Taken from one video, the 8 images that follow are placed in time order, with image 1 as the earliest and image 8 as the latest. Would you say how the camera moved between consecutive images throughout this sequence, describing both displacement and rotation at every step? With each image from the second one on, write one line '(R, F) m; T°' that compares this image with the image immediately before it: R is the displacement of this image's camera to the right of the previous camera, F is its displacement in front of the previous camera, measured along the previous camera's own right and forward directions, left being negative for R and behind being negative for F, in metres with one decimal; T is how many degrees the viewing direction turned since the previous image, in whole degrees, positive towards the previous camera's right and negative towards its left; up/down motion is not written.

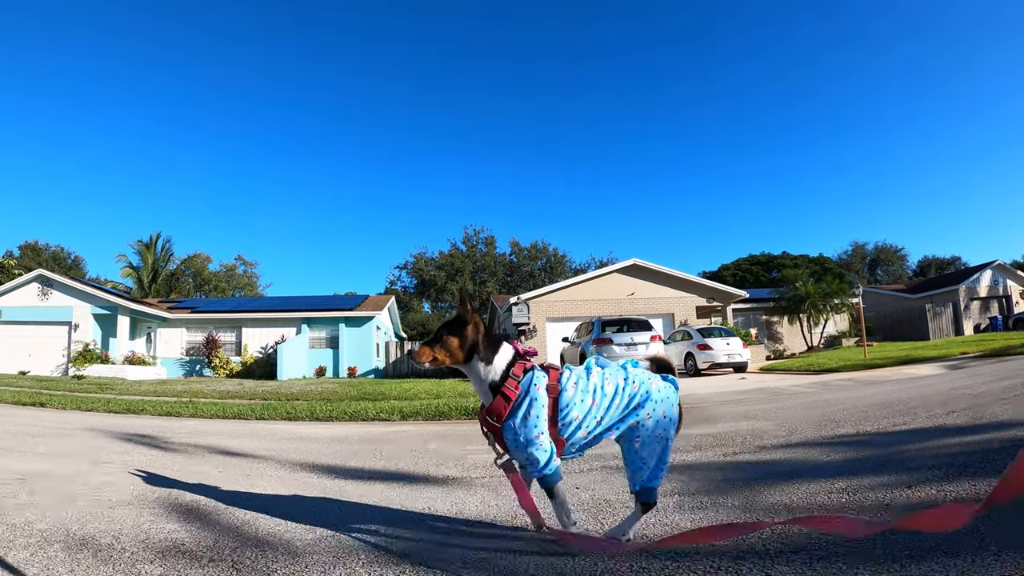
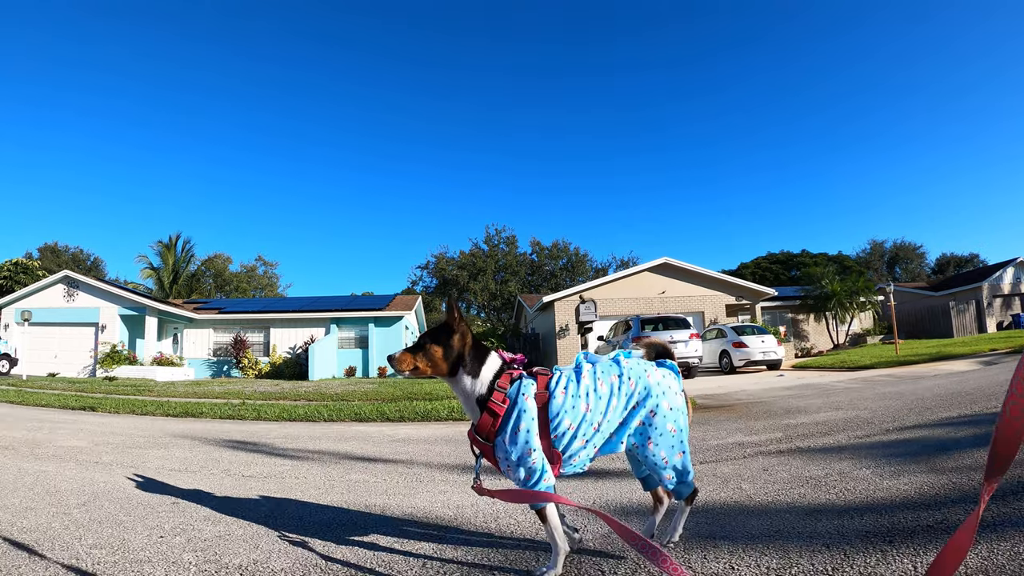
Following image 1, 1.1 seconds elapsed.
(-1.3, 0.0) m; 0°
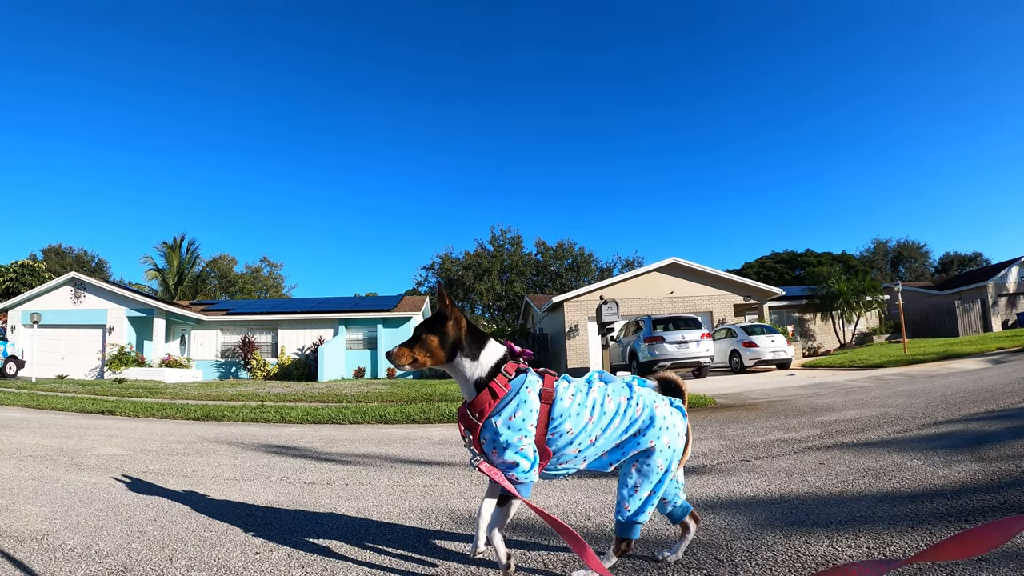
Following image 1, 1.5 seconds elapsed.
(-0.5, 0.0) m; 0°
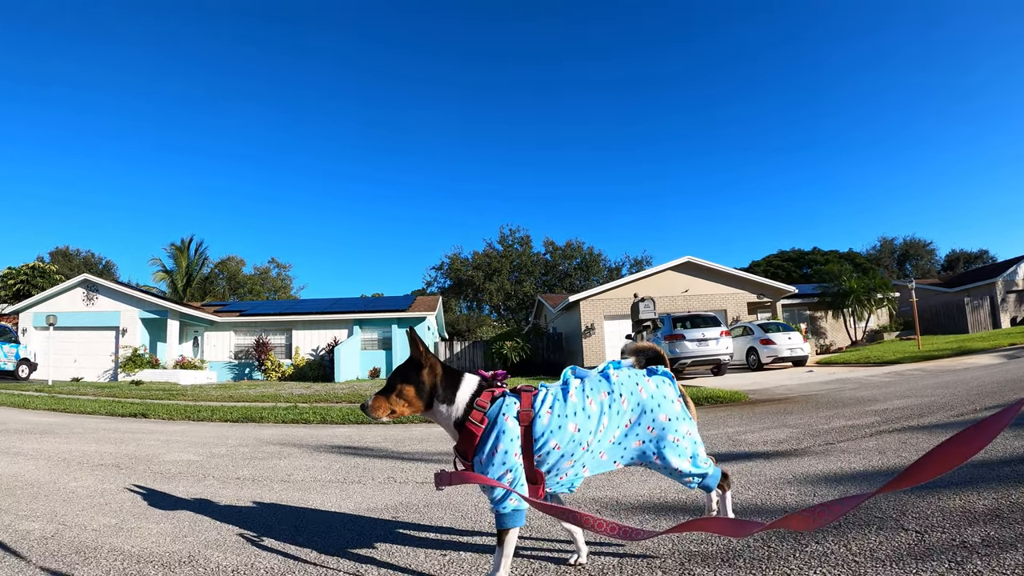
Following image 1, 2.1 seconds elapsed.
(-0.8, 0.0) m; +1°
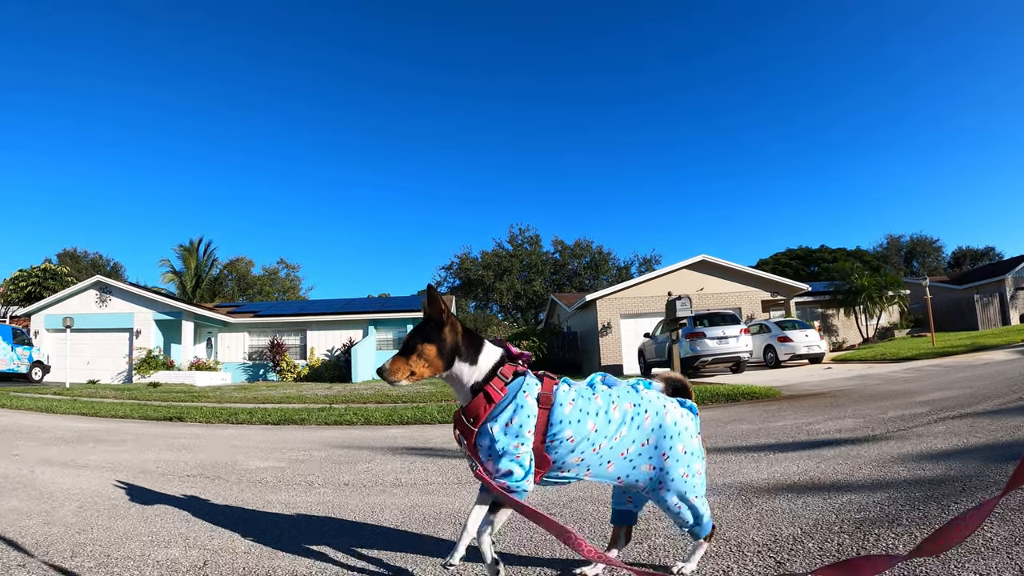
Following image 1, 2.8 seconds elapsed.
(-0.8, 0.0) m; 0°
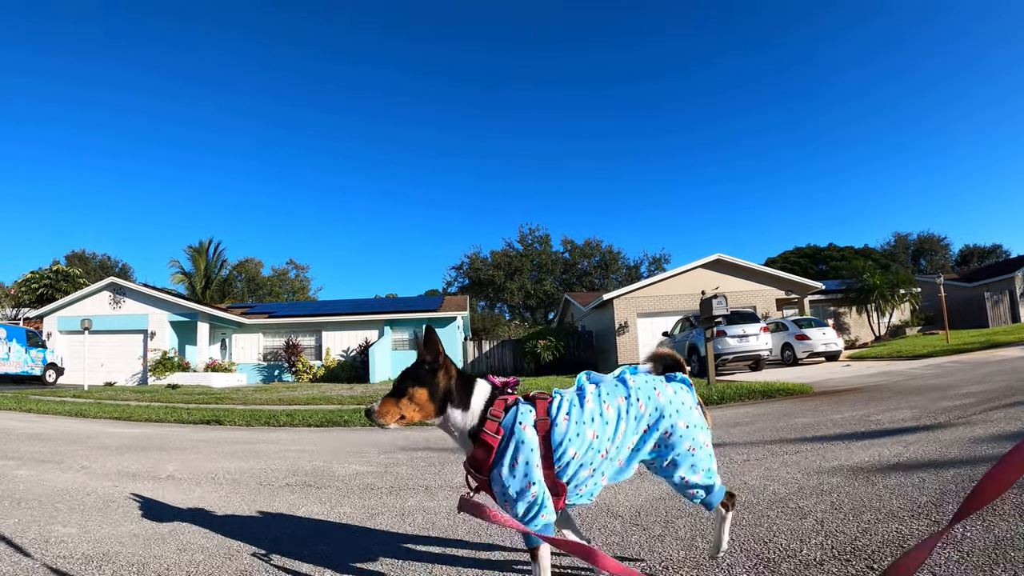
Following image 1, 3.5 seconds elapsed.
(-0.8, 0.0) m; 0°
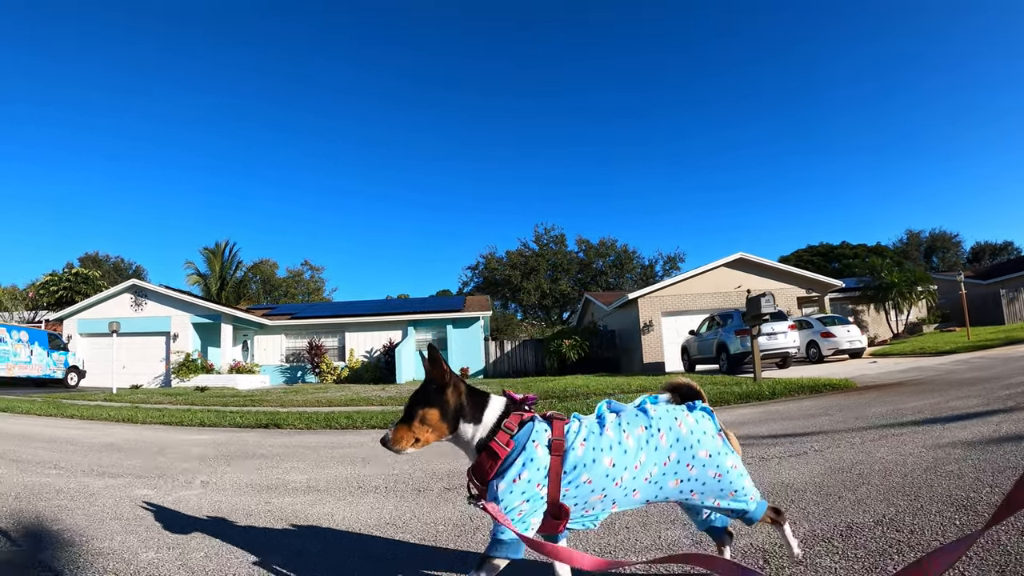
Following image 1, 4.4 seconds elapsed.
(-1.1, 0.0) m; +1°
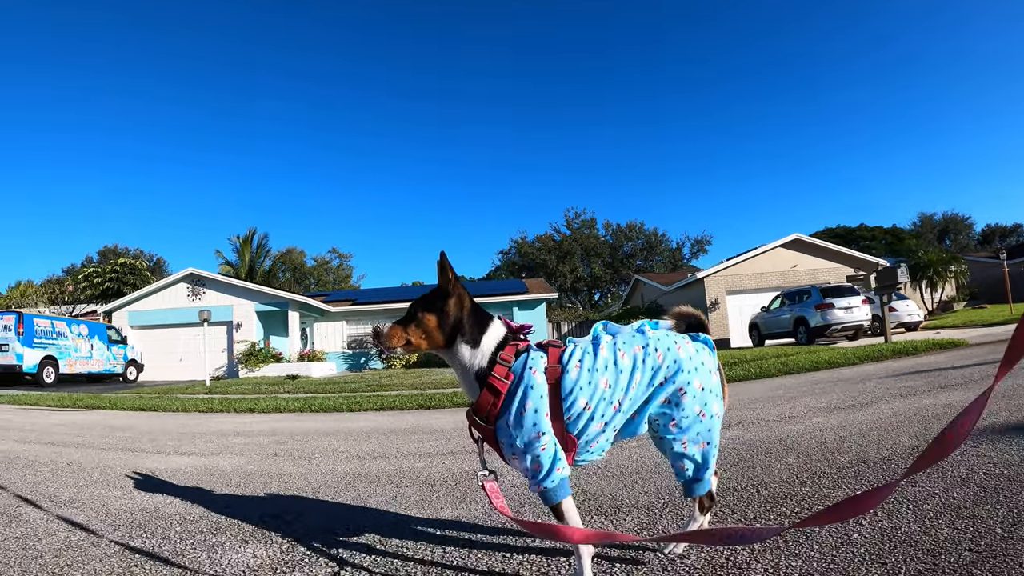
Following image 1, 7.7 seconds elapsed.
(-4.2, 0.0) m; +4°
